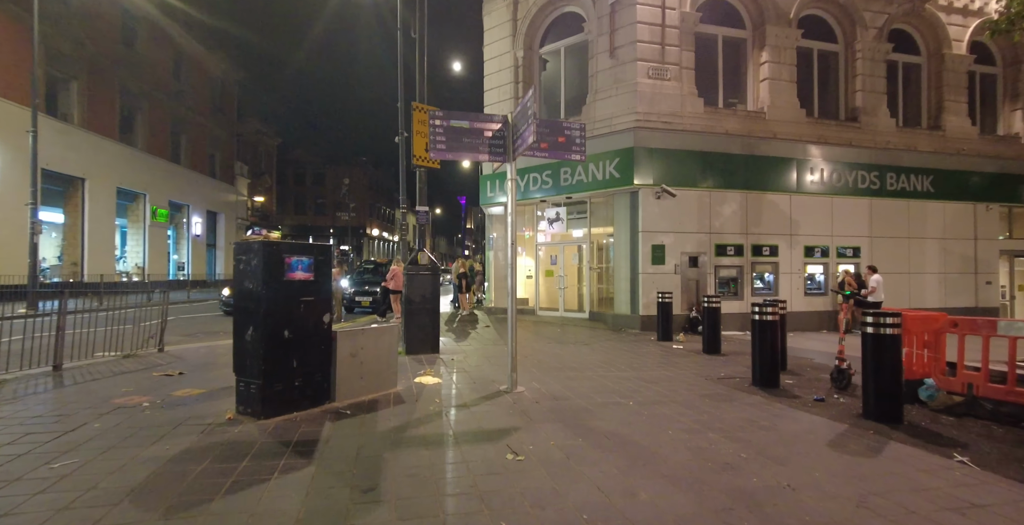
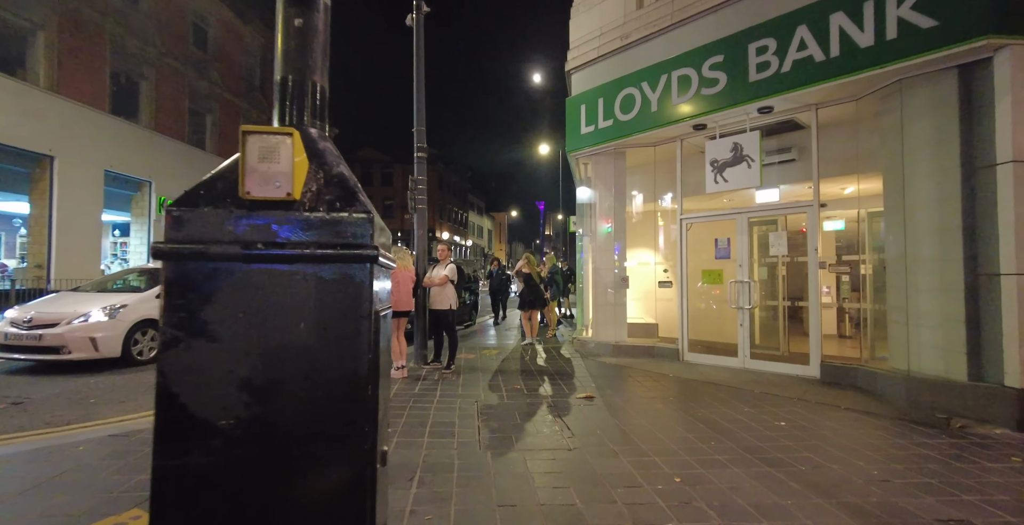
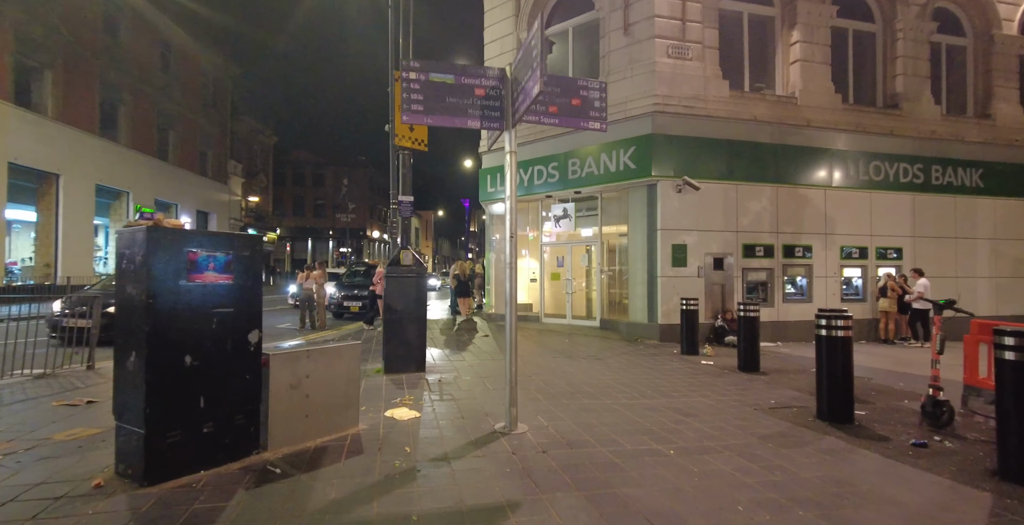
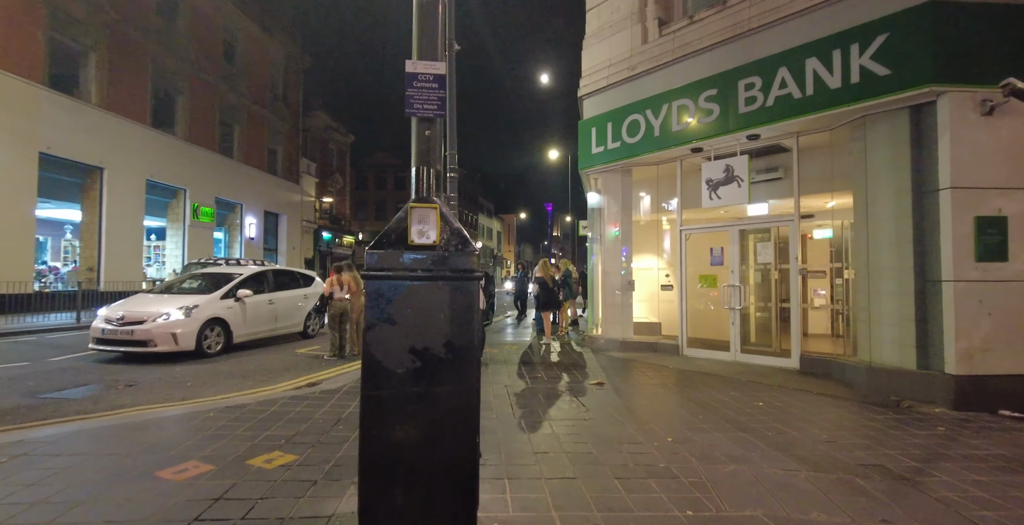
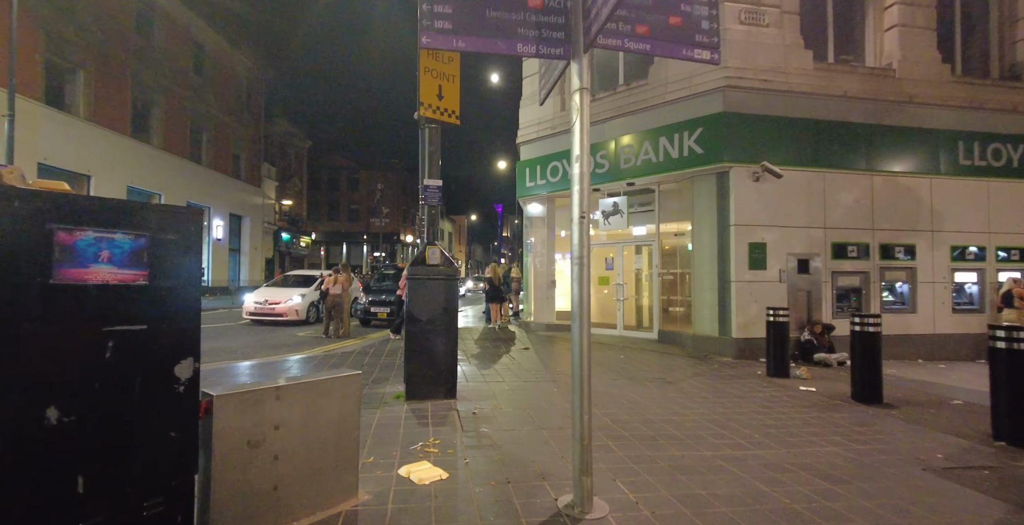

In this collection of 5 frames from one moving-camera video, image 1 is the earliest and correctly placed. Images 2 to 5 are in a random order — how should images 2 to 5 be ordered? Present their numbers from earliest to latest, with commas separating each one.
3, 5, 4, 2
